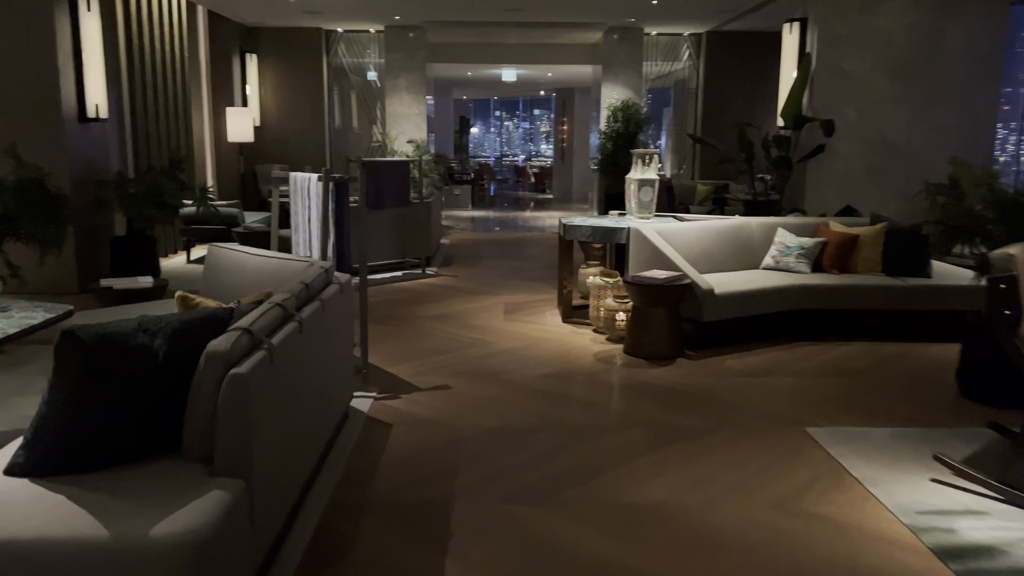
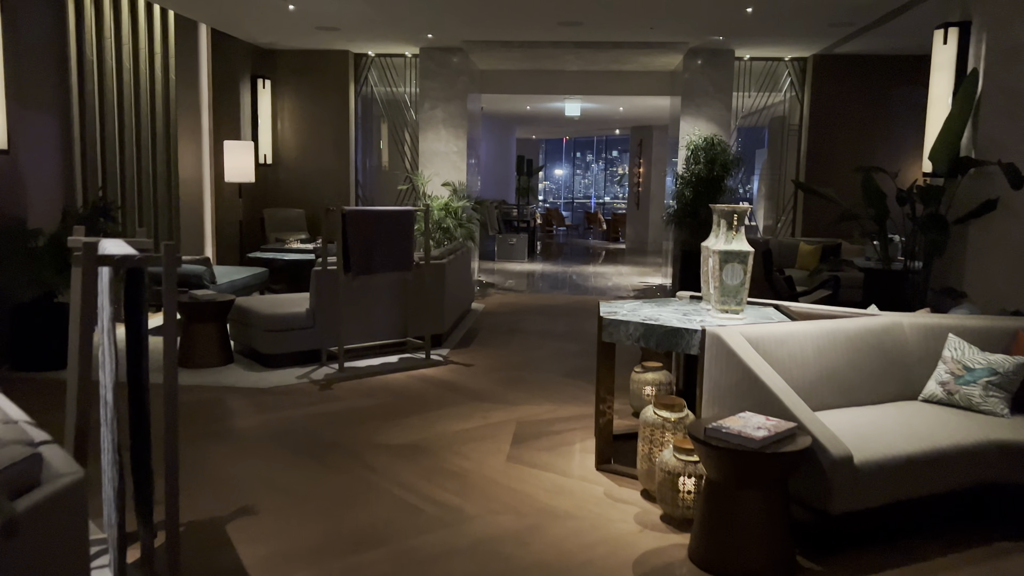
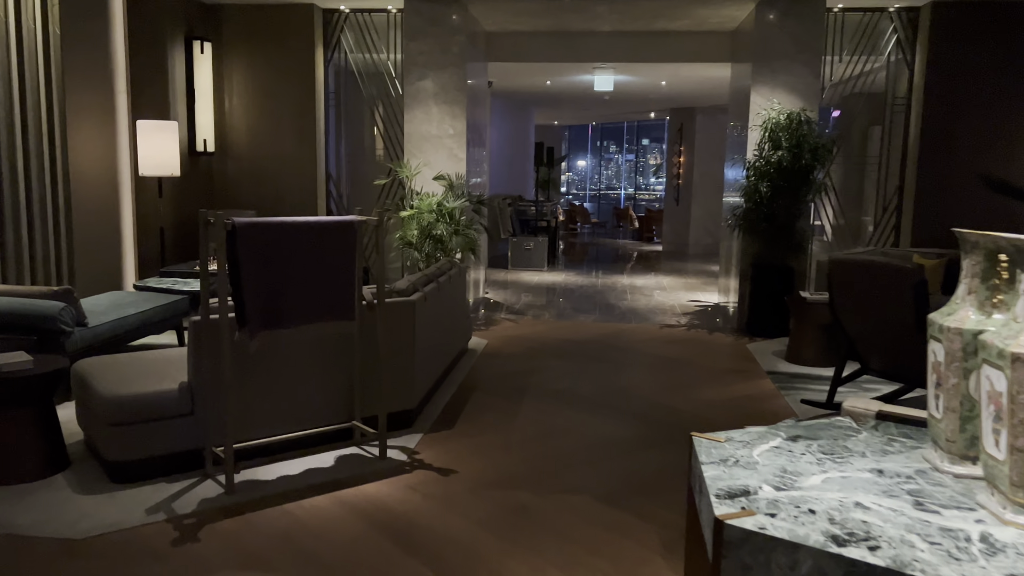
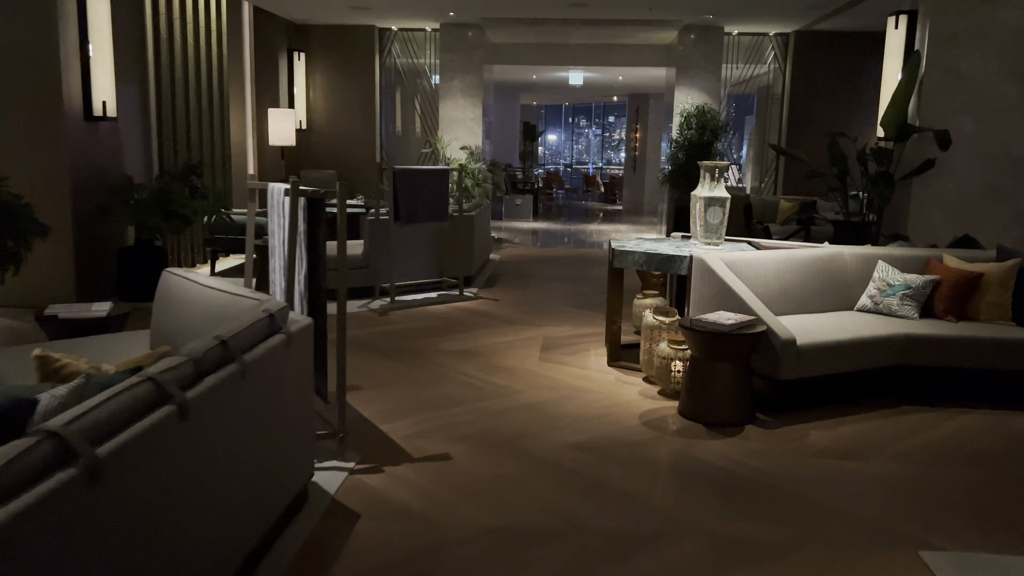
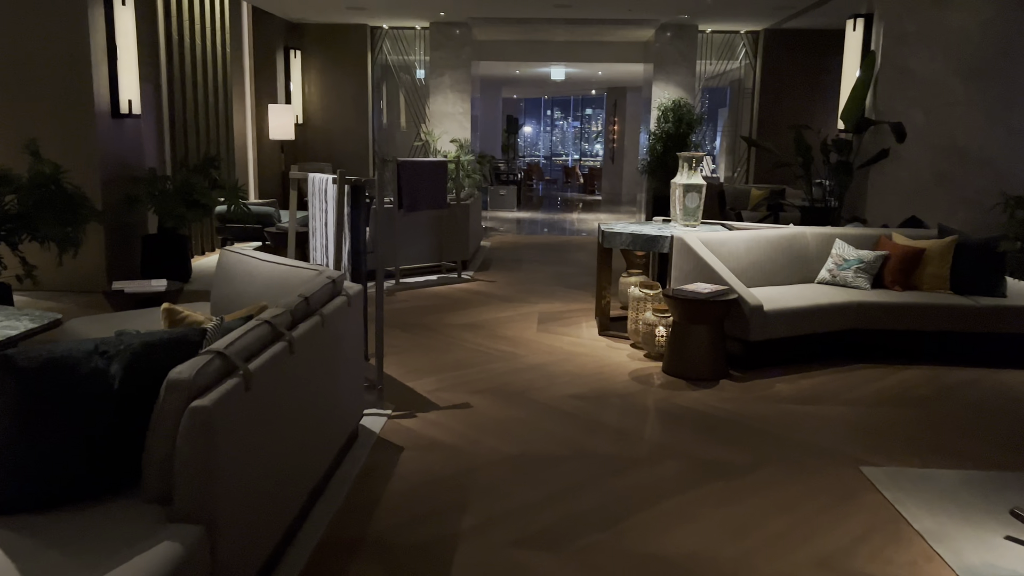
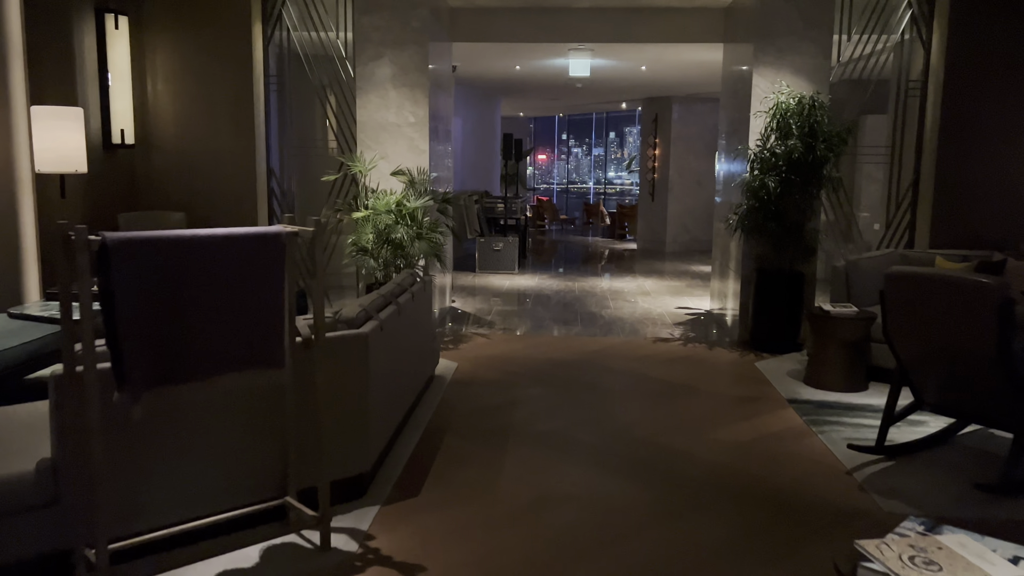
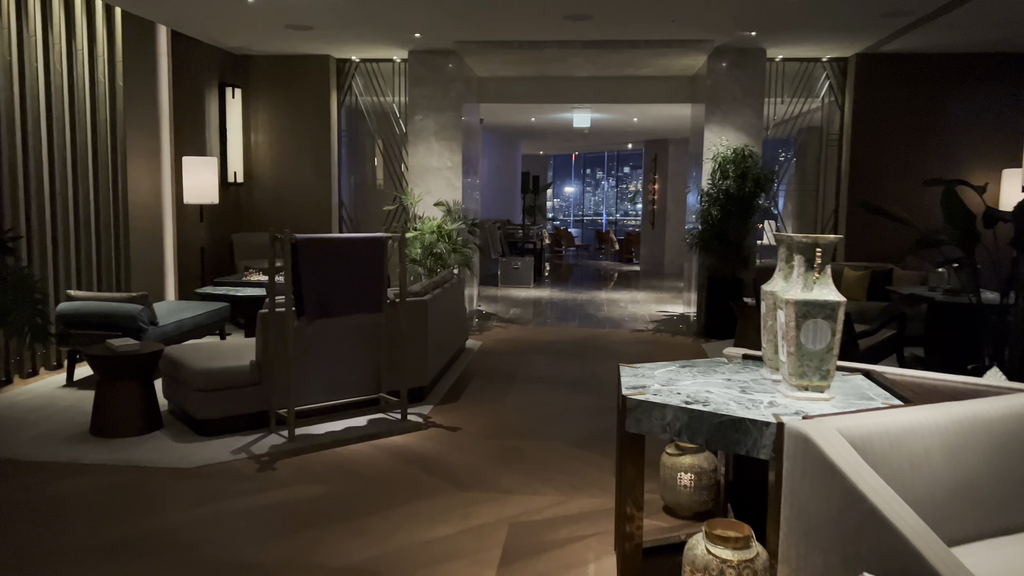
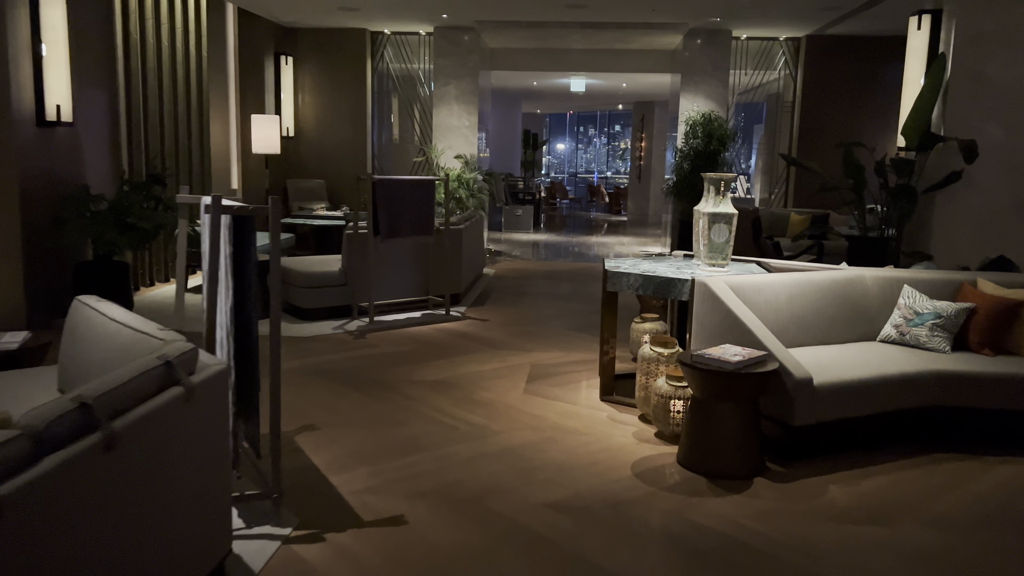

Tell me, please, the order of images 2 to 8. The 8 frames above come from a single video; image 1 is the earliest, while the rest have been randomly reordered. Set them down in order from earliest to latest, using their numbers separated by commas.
5, 4, 8, 2, 7, 3, 6
